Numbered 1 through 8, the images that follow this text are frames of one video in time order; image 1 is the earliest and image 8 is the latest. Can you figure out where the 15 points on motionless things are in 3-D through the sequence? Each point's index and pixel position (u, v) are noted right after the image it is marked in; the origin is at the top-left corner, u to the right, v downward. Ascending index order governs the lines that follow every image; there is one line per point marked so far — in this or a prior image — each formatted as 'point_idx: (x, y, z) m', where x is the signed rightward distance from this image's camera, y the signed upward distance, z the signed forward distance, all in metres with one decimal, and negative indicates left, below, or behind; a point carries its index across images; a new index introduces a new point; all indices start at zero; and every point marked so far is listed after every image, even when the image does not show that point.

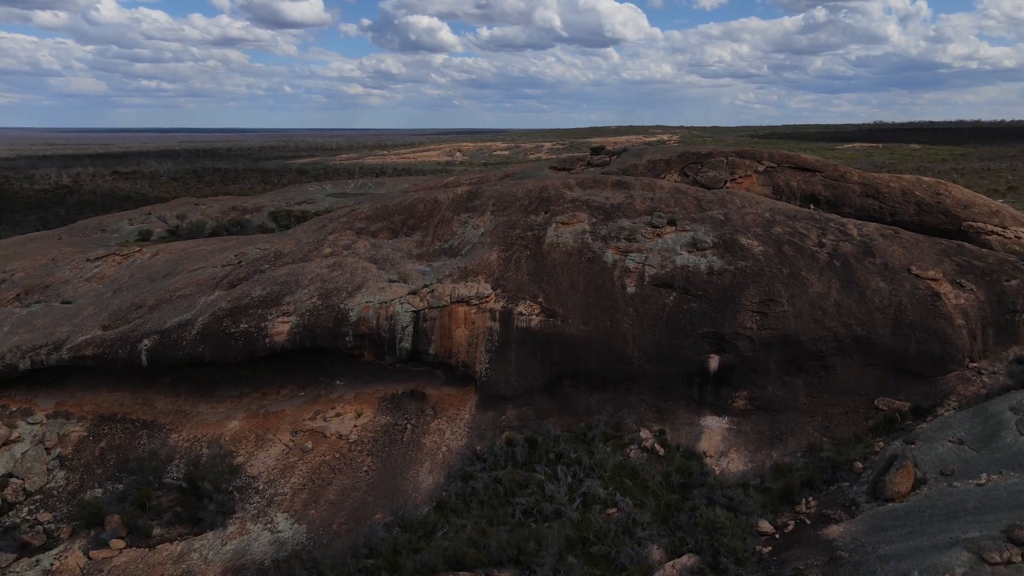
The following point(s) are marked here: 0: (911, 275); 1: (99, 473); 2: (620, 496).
0: (+6.7, +0.2, +12.5) m
1: (-5.6, -2.5, +10.2) m
2: (+1.4, -2.7, +9.7) m
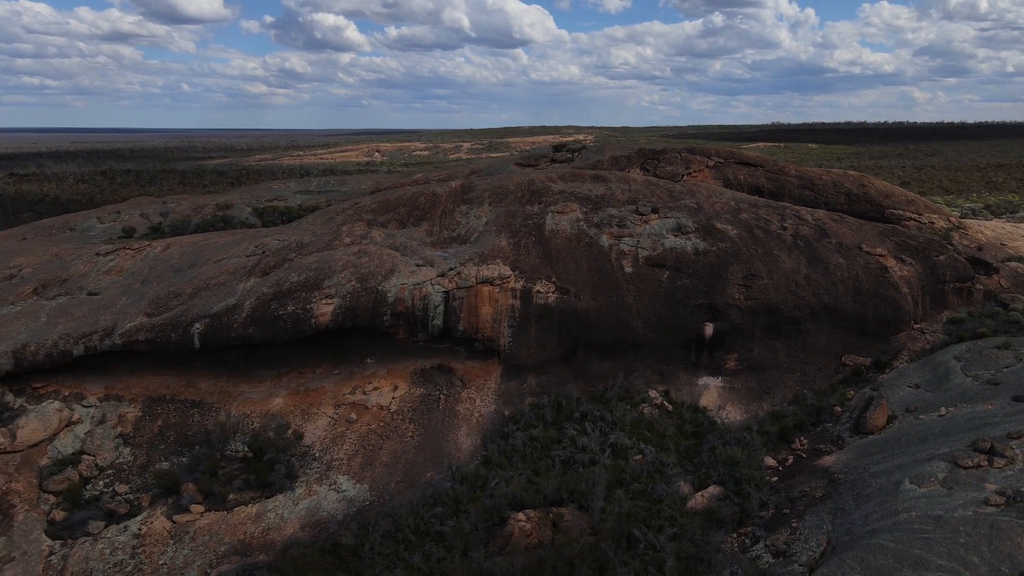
0: (+6.8, +0.7, +14.5) m
1: (-5.1, -2.3, +10.8) m
2: (+2.0, -2.3, +11.2) m
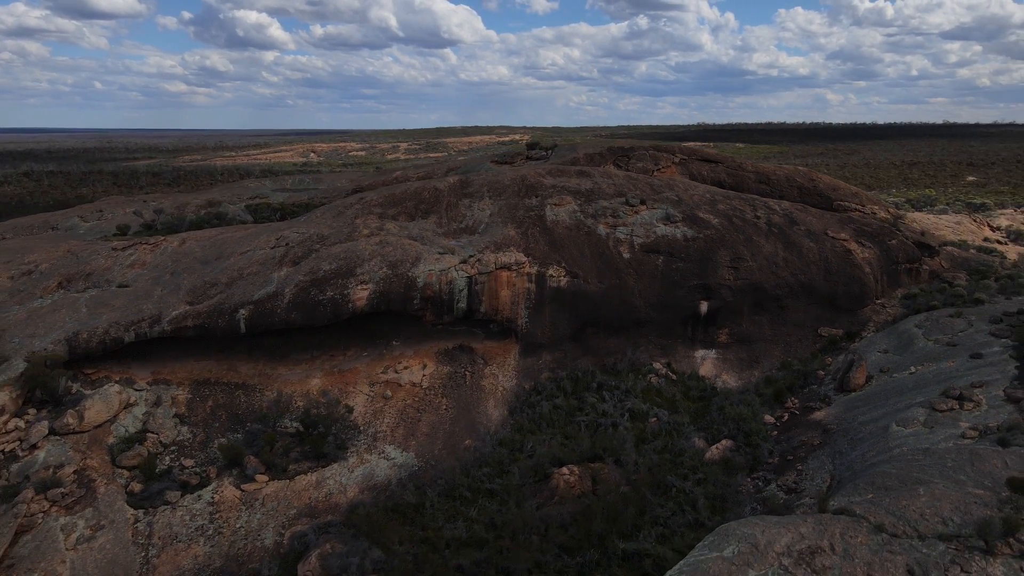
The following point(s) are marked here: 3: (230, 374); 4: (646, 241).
0: (+6.9, +1.1, +16.3) m
1: (-4.5, -2.1, +11.5) m
2: (+2.4, -2.0, +12.6) m
3: (-4.7, -1.4, +12.4) m
4: (+2.8, +1.0, +15.3) m
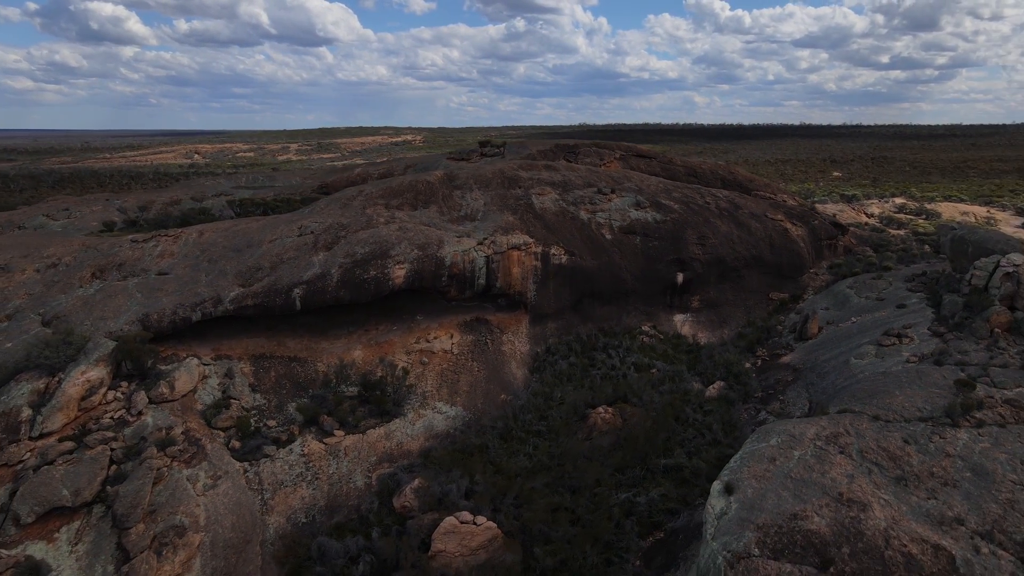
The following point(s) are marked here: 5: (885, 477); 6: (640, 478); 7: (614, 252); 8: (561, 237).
0: (+6.6, +1.8, +19.3) m
1: (-3.9, -1.8, +12.9) m
2: (+2.9, -1.5, +14.9) m
3: (-4.2, -1.1, +13.7) m
4: (+2.7, +1.5, +17.7) m
5: (+4.3, -2.2, +8.6) m
6: (+2.0, -2.9, +11.4) m
7: (+2.3, +0.8, +16.9) m
8: (+1.1, +1.1, +16.7) m
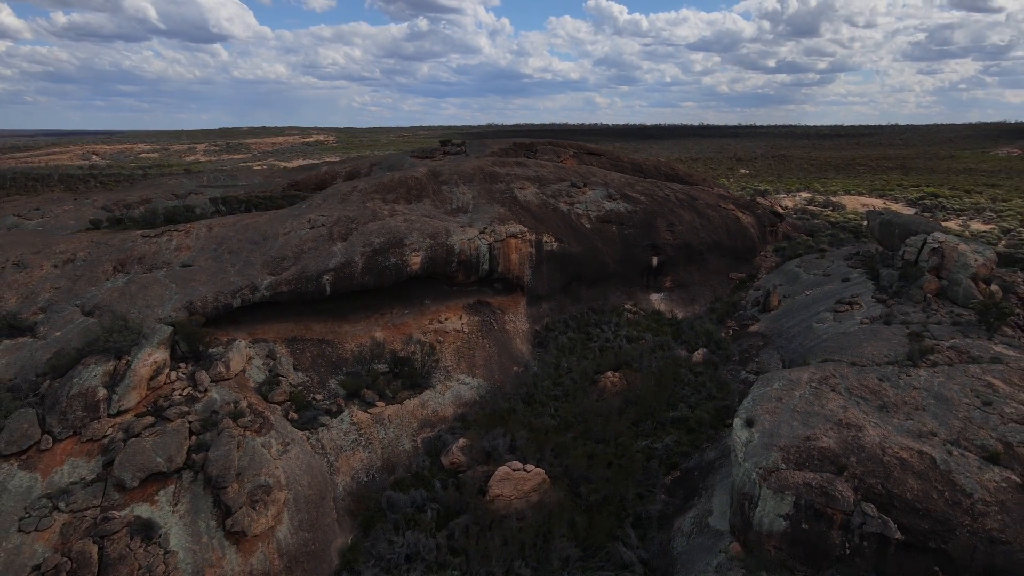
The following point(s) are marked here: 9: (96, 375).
0: (+6.0, +2.3, +21.6) m
1: (-3.5, -1.6, +14.0) m
2: (+2.9, -1.0, +16.8) m
3: (-4.0, -0.9, +14.8) m
4: (+2.3, +1.9, +19.5) m
5: (+5.1, -1.7, +10.7) m
6: (+2.5, -2.5, +13.2) m
7: (+2.1, +1.2, +18.7) m
8: (+0.9, +1.5, +18.4) m
9: (-6.4, -1.4, +11.5) m
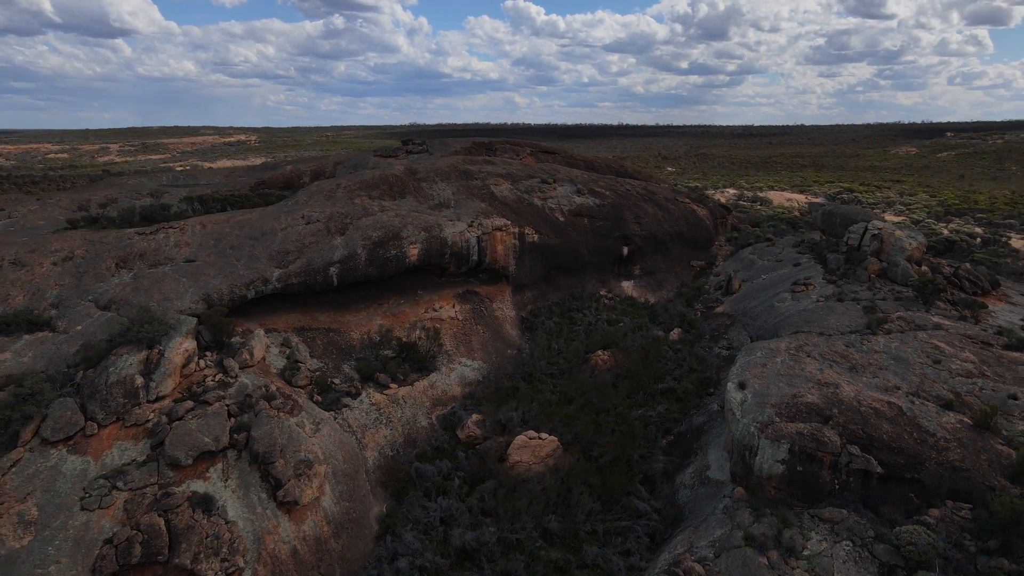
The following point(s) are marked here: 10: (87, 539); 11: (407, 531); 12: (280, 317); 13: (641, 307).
0: (+5.2, +2.7, +23.3) m
1: (-3.5, -1.4, +14.8) m
2: (+2.6, -0.7, +18.2) m
3: (-4.0, -0.7, +15.5) m
4: (+1.7, +2.2, +20.9) m
5: (+5.5, -1.3, +12.4) m
6: (+2.6, -2.2, +14.6) m
7: (+1.6, +1.5, +20.0) m
8: (+0.4, +1.8, +19.6) m
9: (-6.1, -1.2, +12.0) m
10: (-5.6, -3.3, +9.8) m
11: (-1.6, -3.8, +11.6) m
12: (-4.7, -0.6, +15.1) m
13: (+3.3, -0.5, +19.1) m
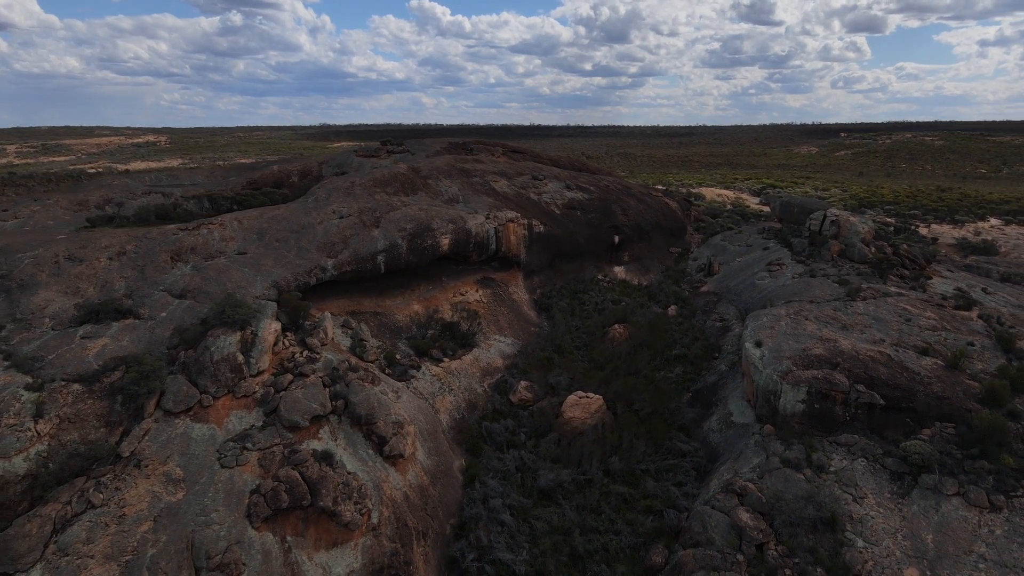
0: (+4.8, +3.2, +25.8) m
1: (-2.6, -1.1, +16.3) m
2: (+3.0, -0.3, +20.5) m
3: (-3.3, -0.4, +17.0) m
4: (+1.7, +2.7, +23.0) m
5: (+6.5, -0.8, +15.0) m
6: (+3.4, -1.7, +16.9) m
7: (+1.7, +1.9, +22.1) m
8: (+0.5, +2.2, +21.6) m
9: (-5.0, -1.0, +13.3) m
10: (-4.1, -3.0, +11.2) m
11: (-0.4, -3.4, +13.4) m
12: (-3.9, -0.3, +16.5) m
13: (+3.5, 0.0, +21.4) m
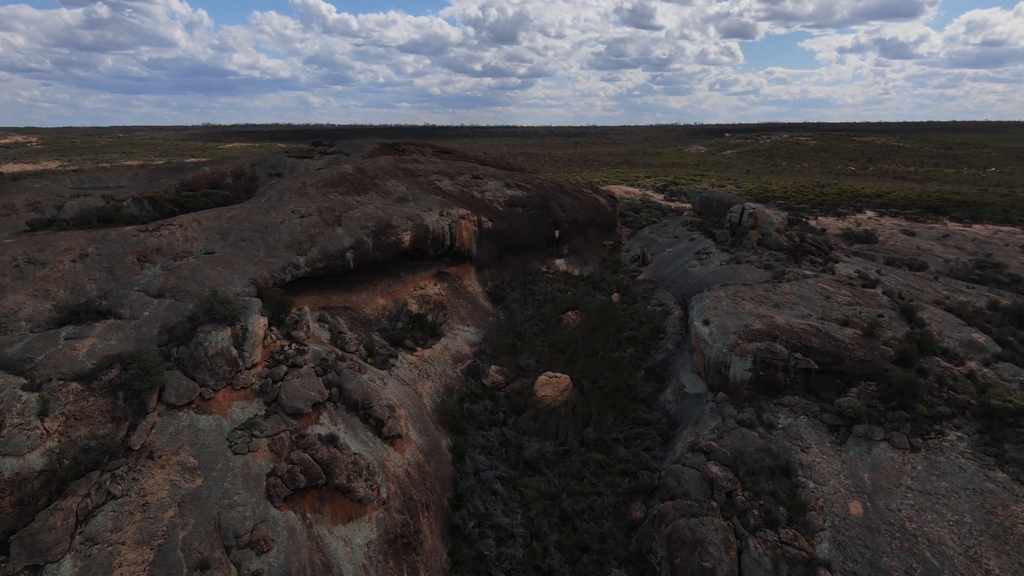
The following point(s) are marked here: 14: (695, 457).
0: (+2.6, +3.5, +27.5) m
1: (-3.4, -0.9, +17.1) m
2: (+1.6, 0.0, +22.0) m
3: (-4.1, -0.3, +17.6) m
4: (-0.1, +2.9, +24.3) m
5: (+5.8, -0.4, +17.0) m
6: (+2.6, -1.4, +18.5) m
7: (0.0, +2.2, +23.4) m
8: (-1.0, +2.4, +22.7) m
9: (-5.3, -0.9, +13.7) m
10: (-4.1, -2.9, +11.7) m
11: (-0.7, -3.2, +14.5) m
12: (-4.7, -0.2, +17.1) m
13: (+2.0, +0.3, +22.9) m
14: (+3.3, -3.1, +13.6) m
